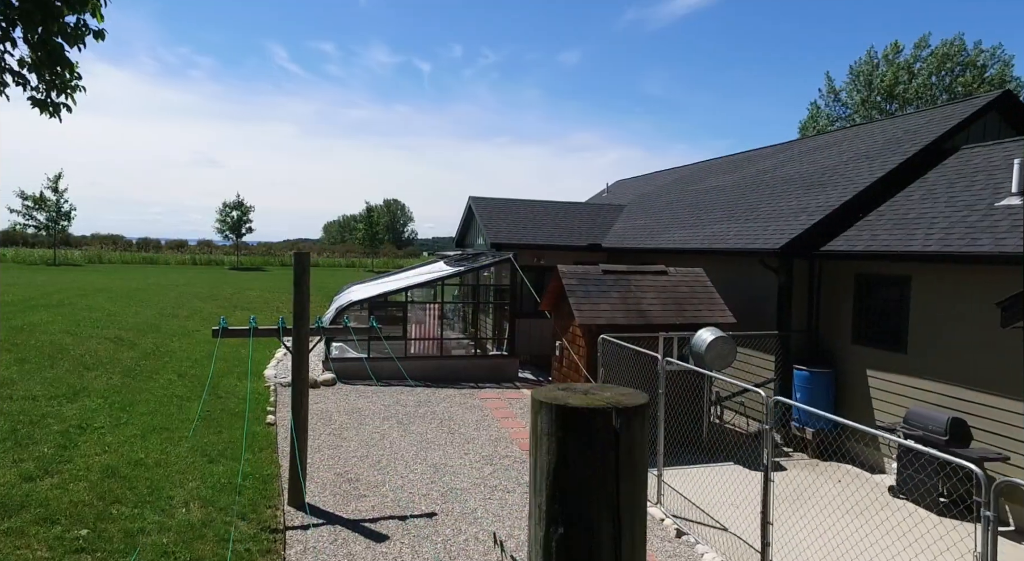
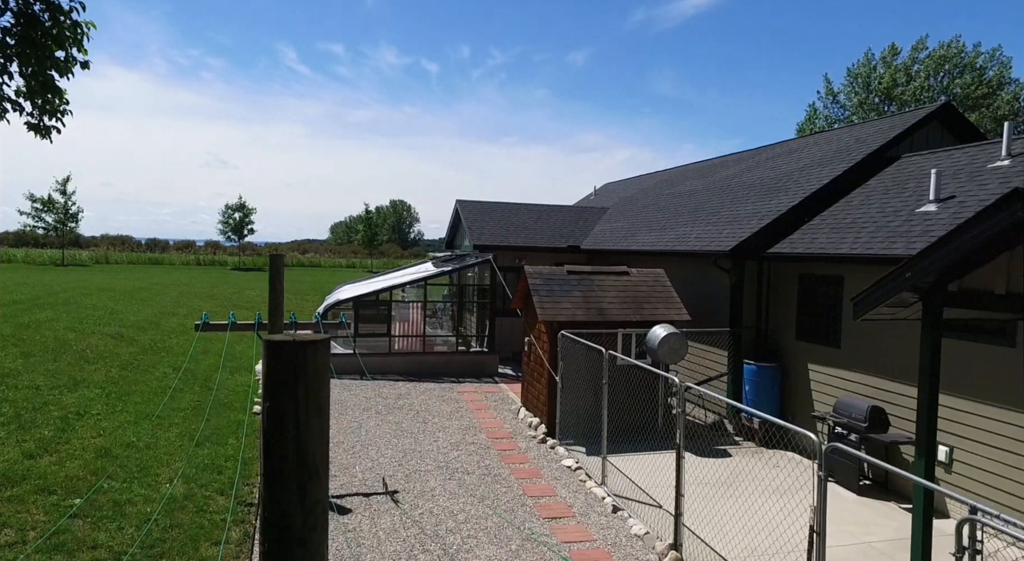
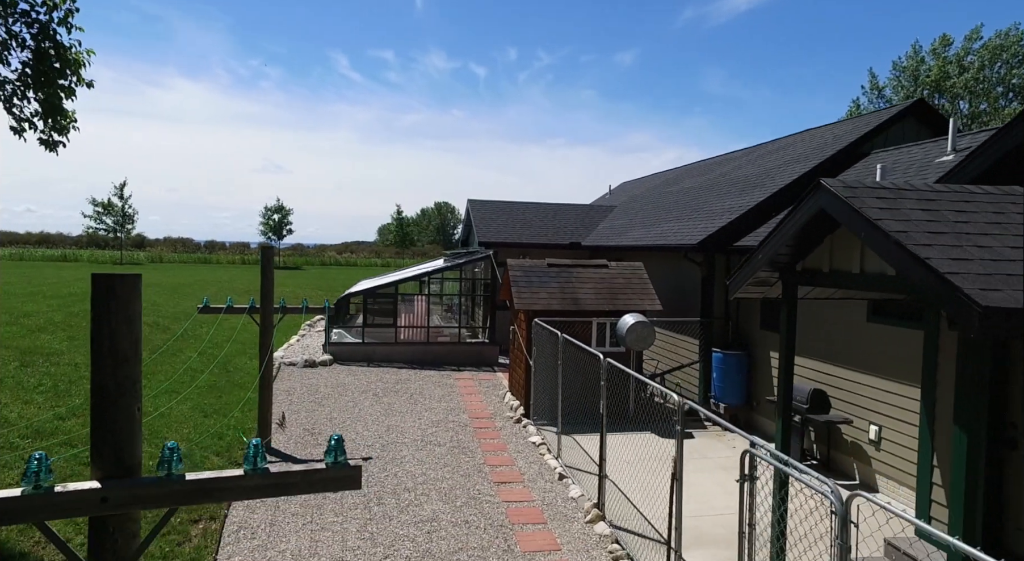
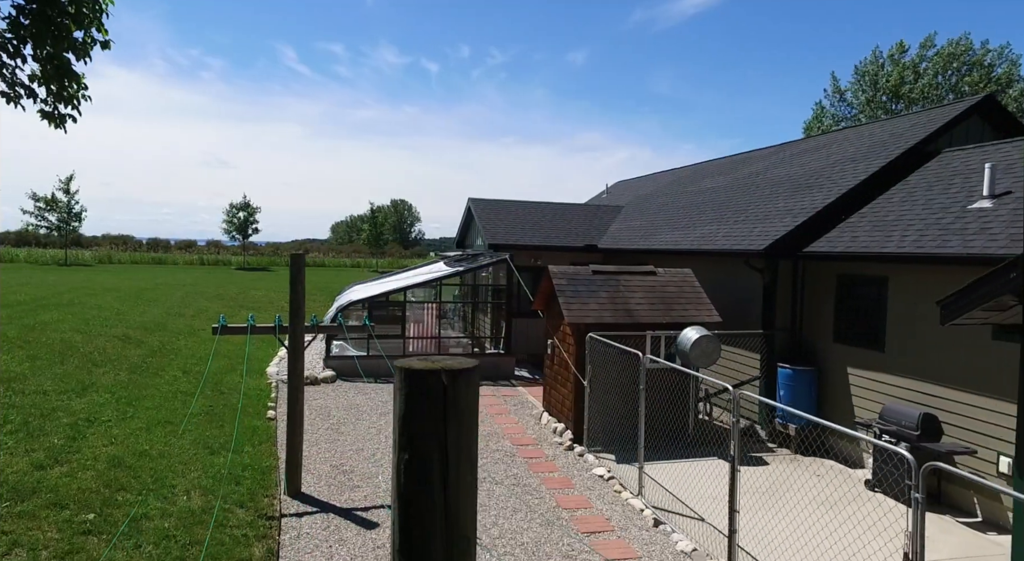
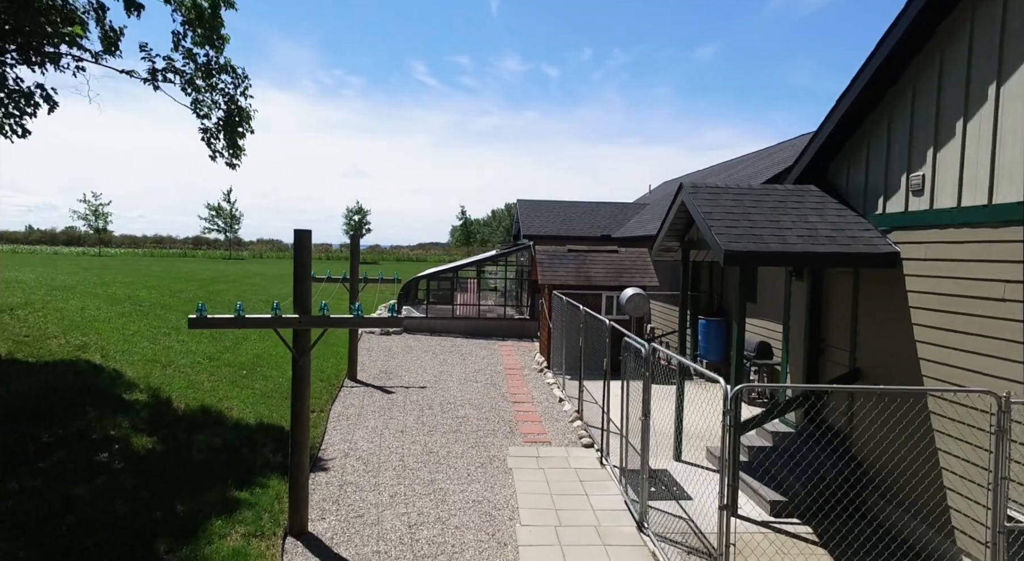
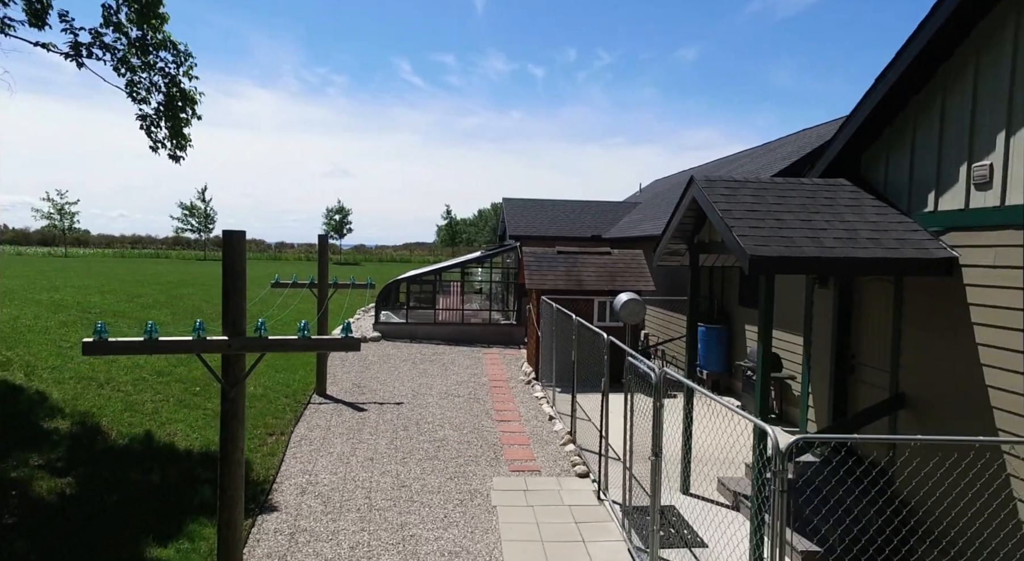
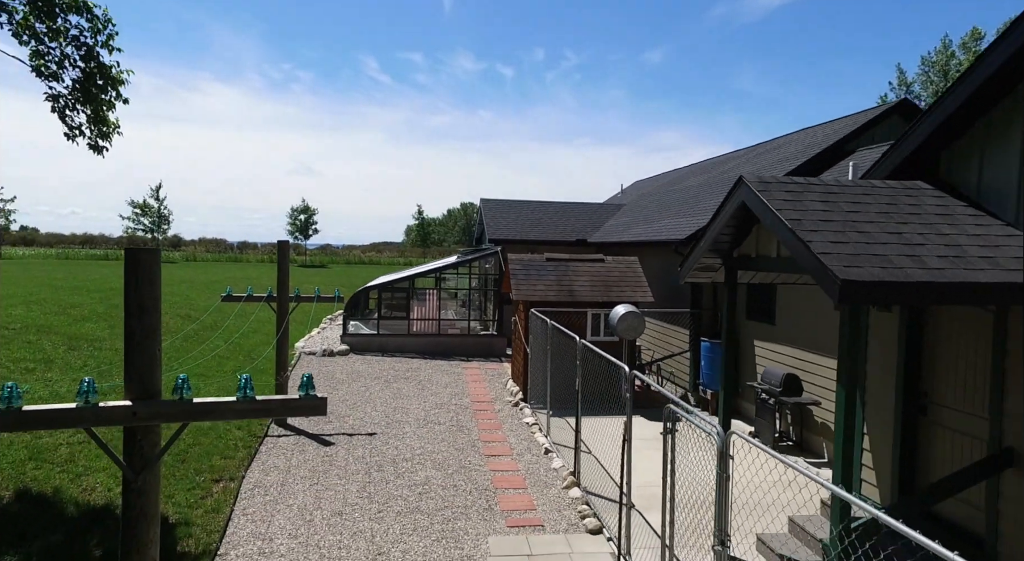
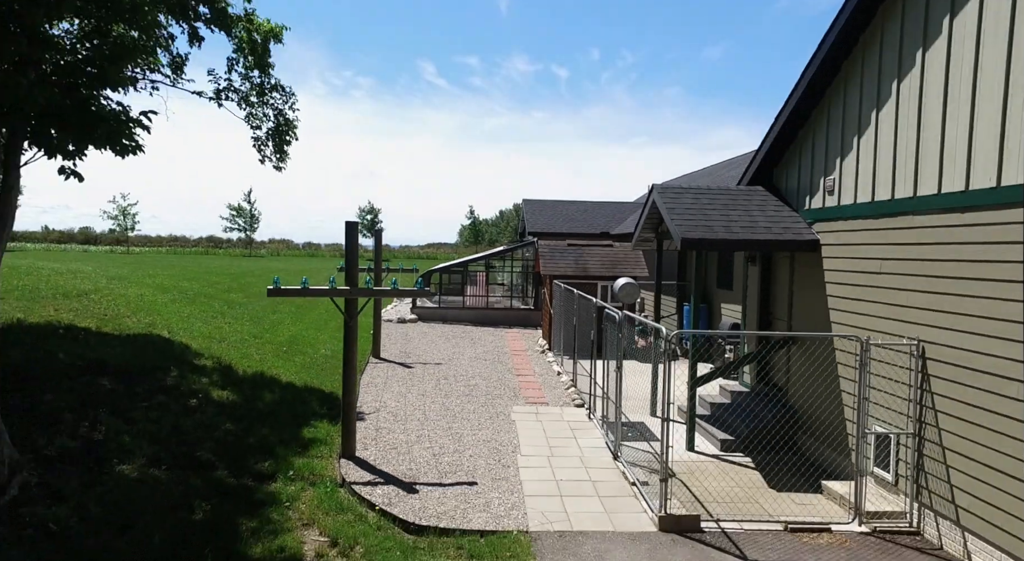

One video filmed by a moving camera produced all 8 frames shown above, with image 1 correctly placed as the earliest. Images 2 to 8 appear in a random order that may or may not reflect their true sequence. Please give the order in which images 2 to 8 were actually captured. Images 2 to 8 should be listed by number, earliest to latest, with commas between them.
4, 2, 3, 7, 6, 5, 8
